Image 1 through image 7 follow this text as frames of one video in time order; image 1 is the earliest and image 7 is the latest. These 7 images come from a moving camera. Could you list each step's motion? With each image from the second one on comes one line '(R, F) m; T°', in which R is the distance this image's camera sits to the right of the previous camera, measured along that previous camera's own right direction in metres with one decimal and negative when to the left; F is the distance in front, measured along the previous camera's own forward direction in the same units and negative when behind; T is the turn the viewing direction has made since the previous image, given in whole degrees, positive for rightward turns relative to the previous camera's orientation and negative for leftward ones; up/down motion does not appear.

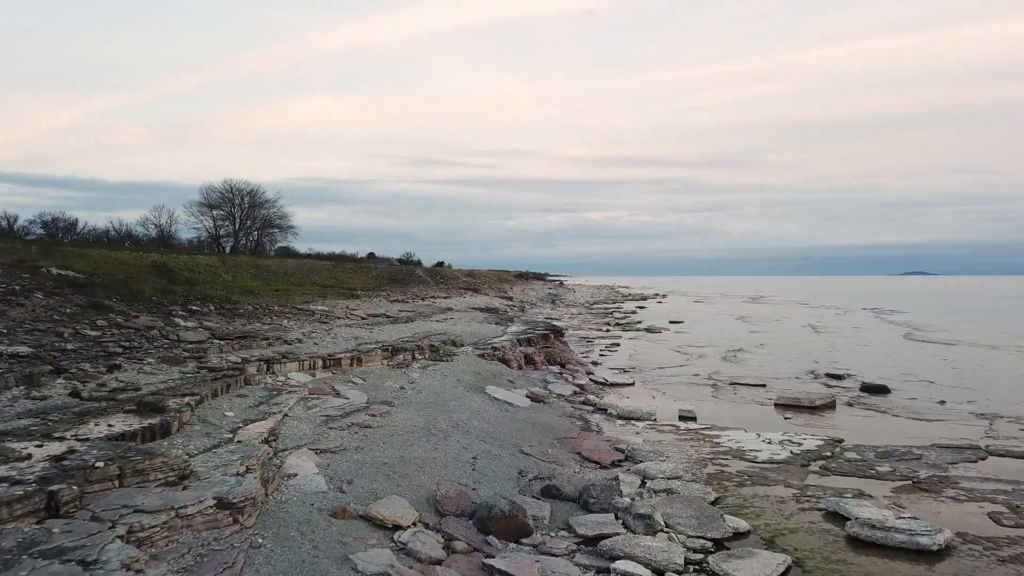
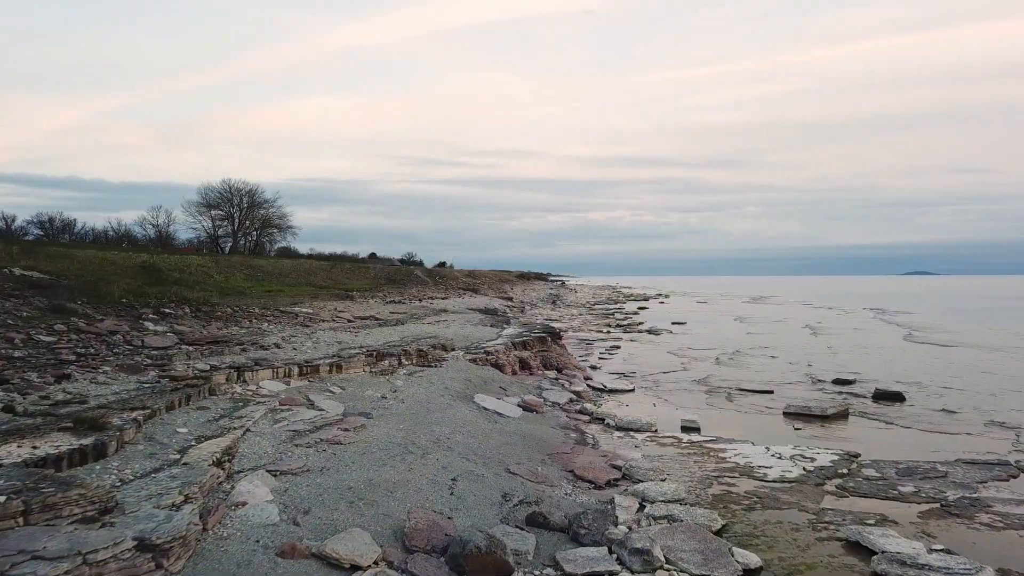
(+0.2, +0.9) m; 0°
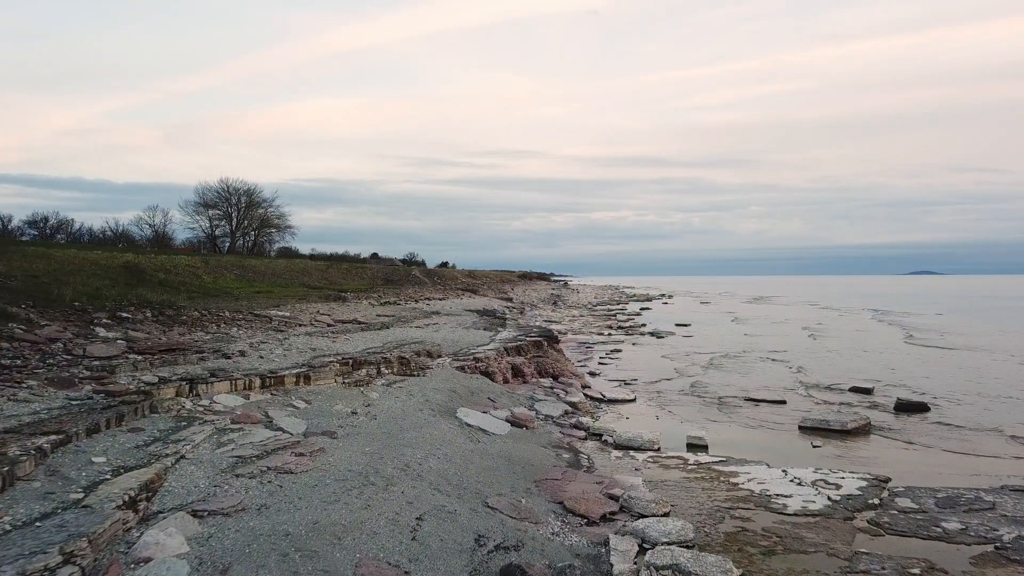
(+0.2, +1.3) m; 0°
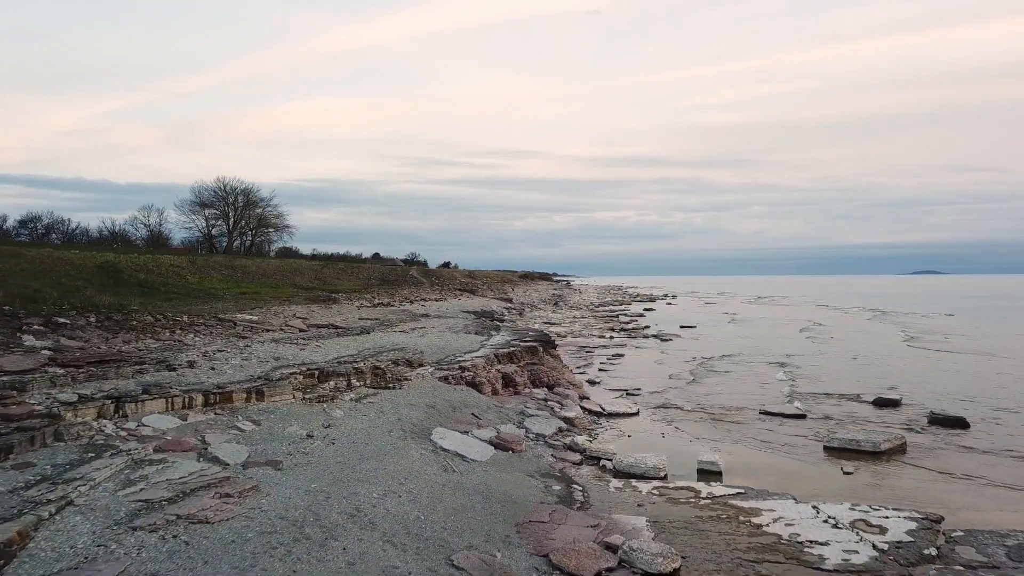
(+0.2, +1.6) m; 0°
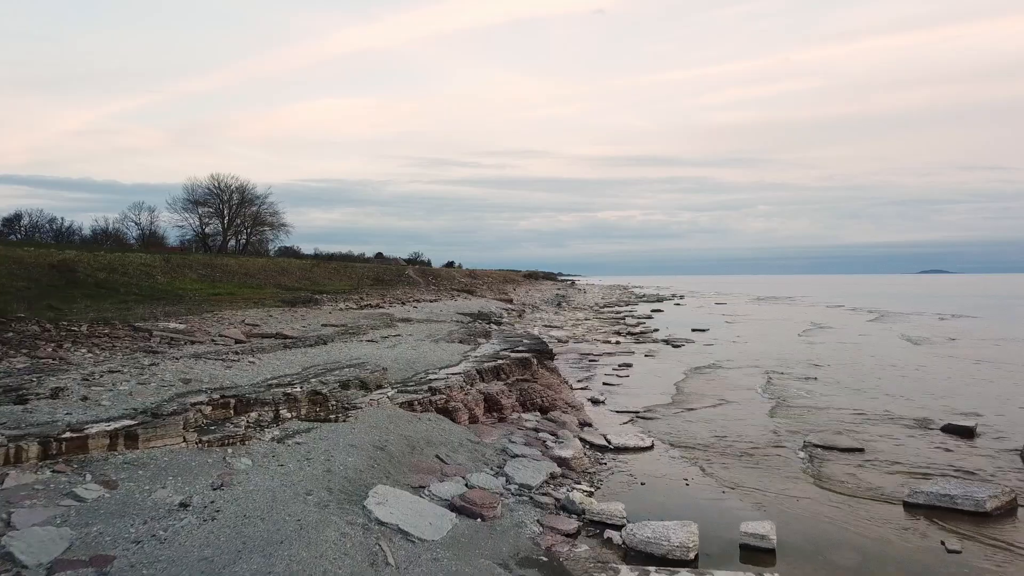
(+0.3, +3.0) m; 0°
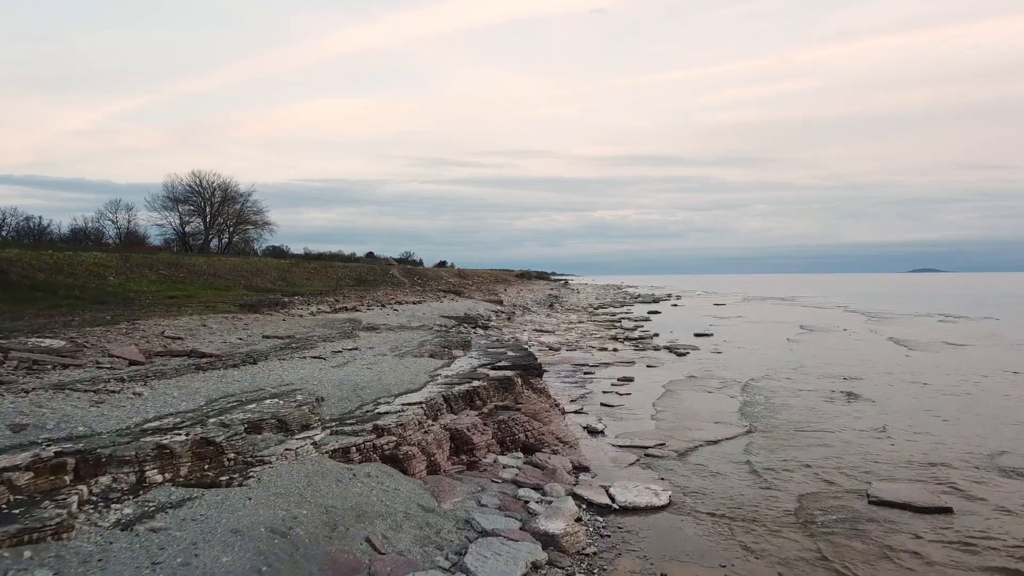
(+0.2, +2.9) m; 0°
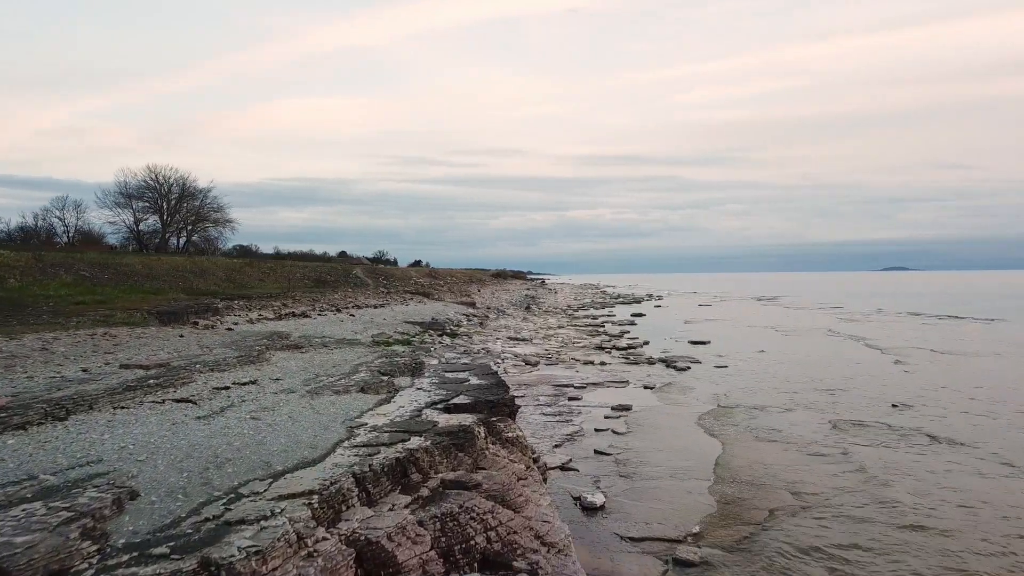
(+0.2, +4.1) m; +2°
